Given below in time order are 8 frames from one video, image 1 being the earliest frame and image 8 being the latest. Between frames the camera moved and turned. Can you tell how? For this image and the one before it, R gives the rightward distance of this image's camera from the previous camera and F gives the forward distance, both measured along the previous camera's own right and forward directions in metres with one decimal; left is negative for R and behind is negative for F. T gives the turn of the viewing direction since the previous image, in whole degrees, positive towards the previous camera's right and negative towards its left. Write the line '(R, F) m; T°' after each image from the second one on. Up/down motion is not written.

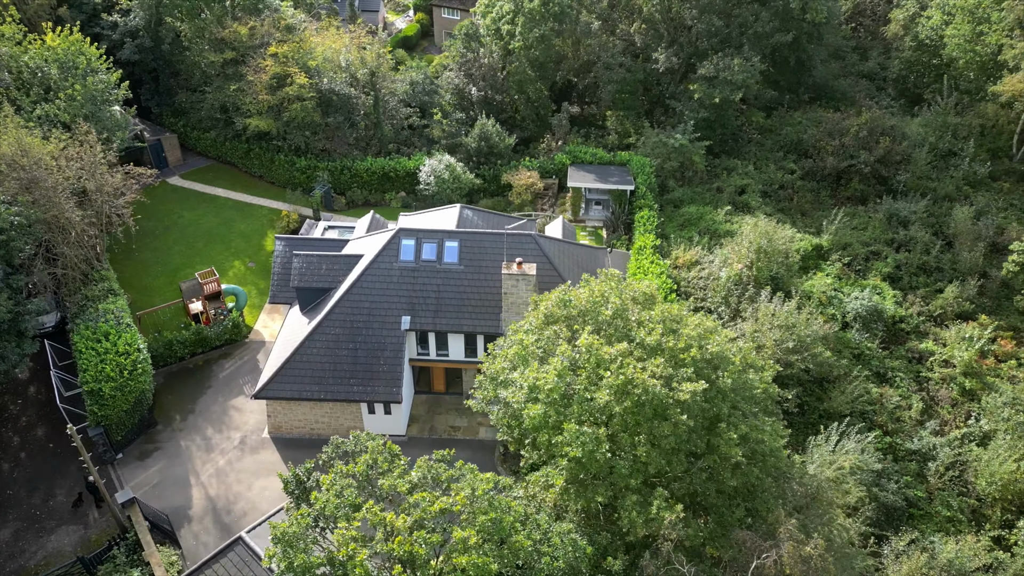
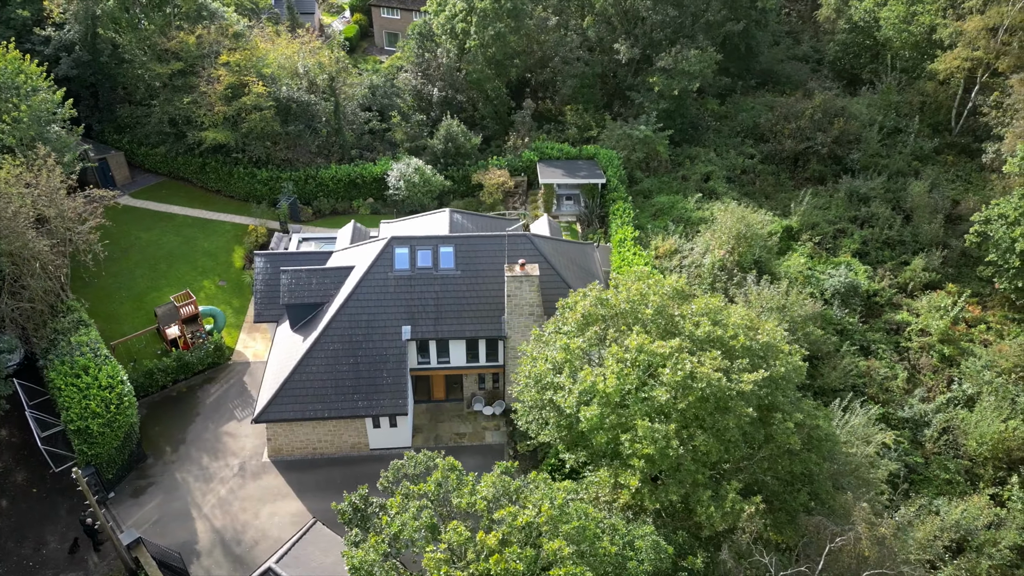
(-2.2, +0.3) m; +5°
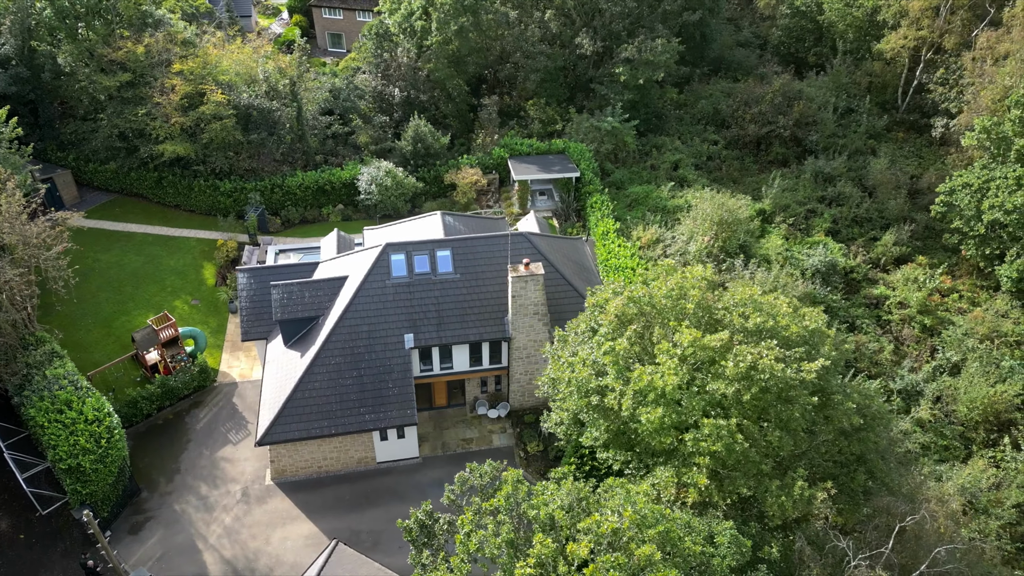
(-2.1, +0.4) m; +5°
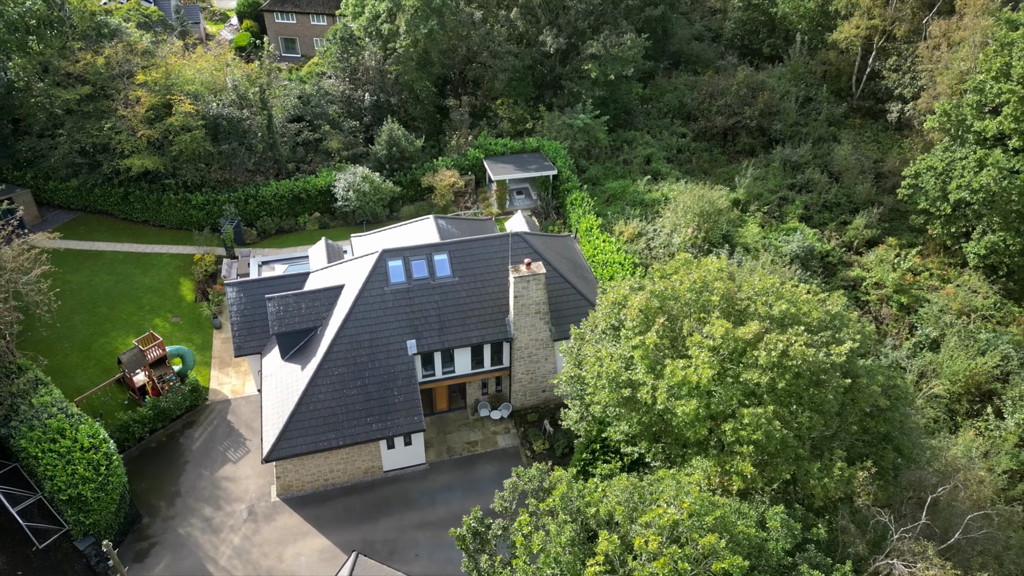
(-1.6, 0.0) m; +4°
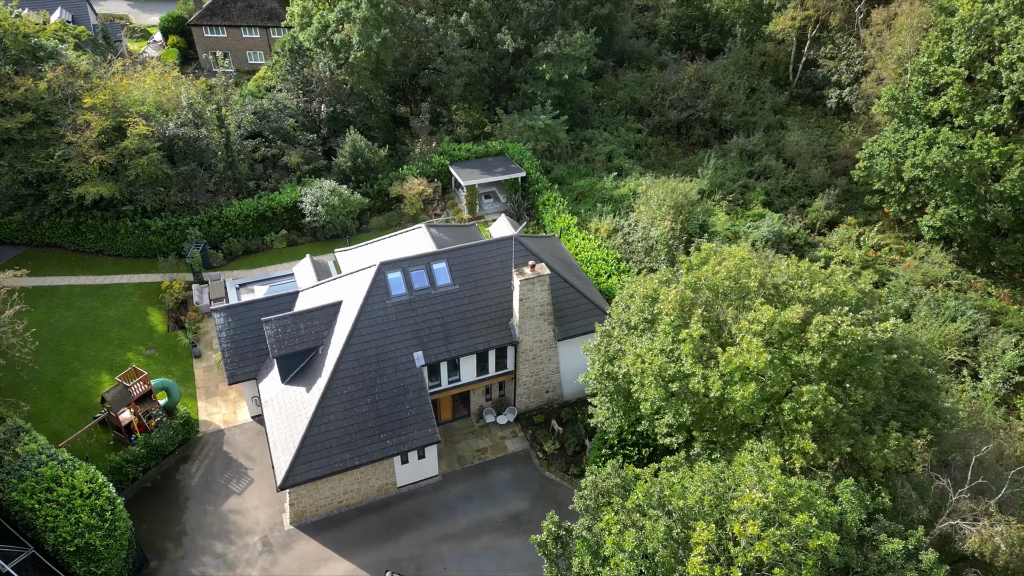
(-2.5, +0.1) m; +6°
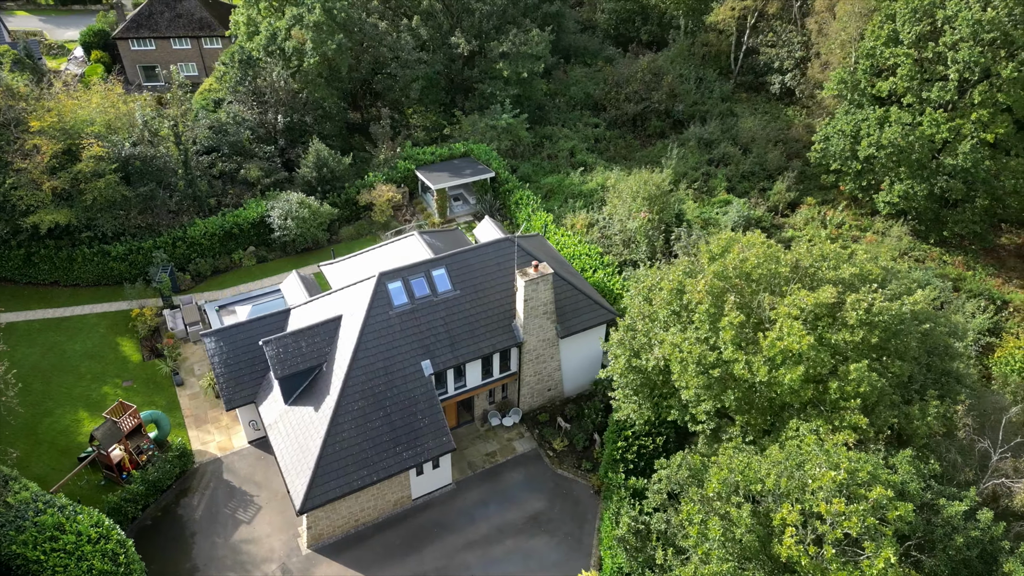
(-2.4, +0.2) m; +5°
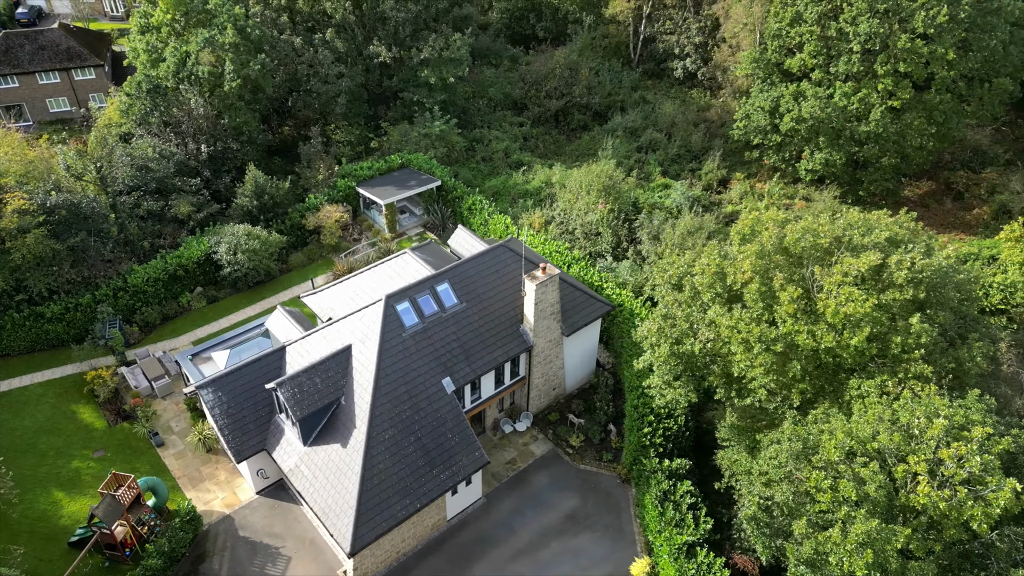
(-4.3, +0.4) m; +10°
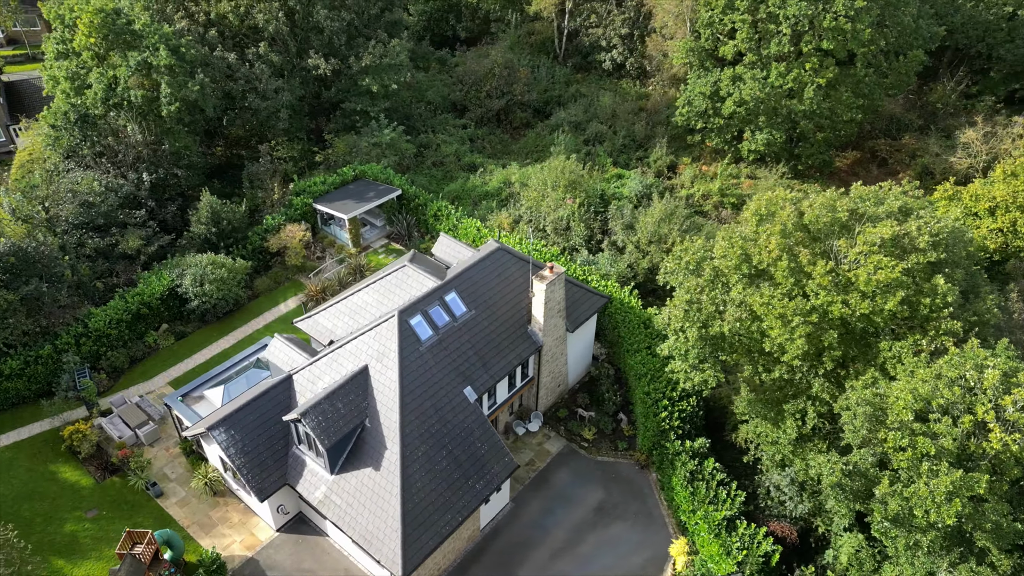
(-3.3, +0.2) m; +7°
